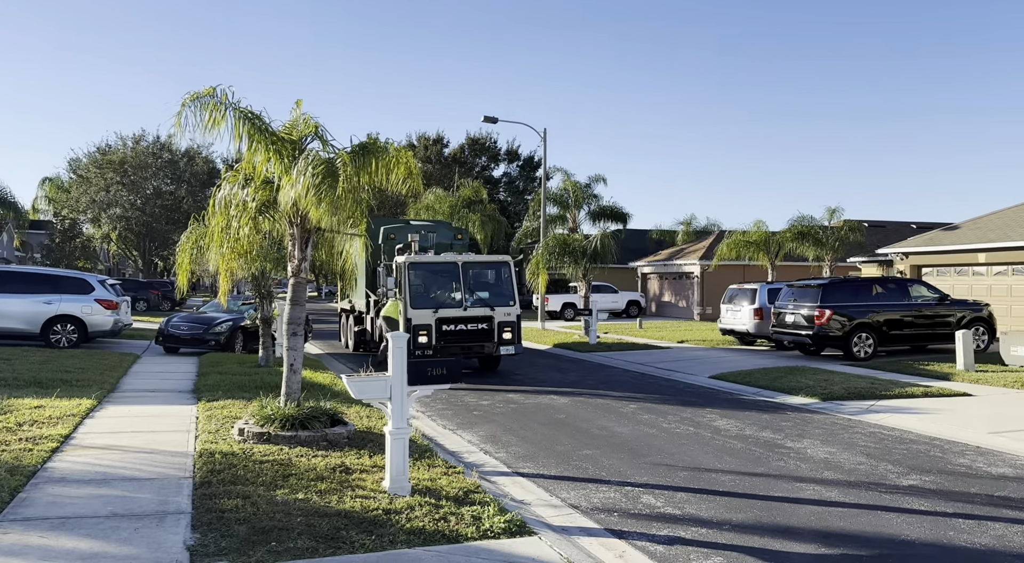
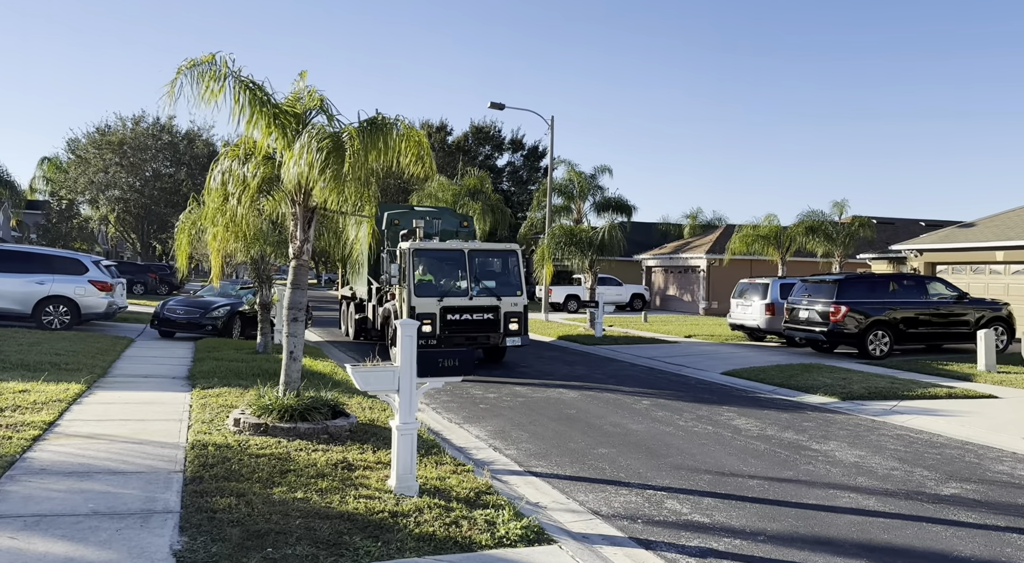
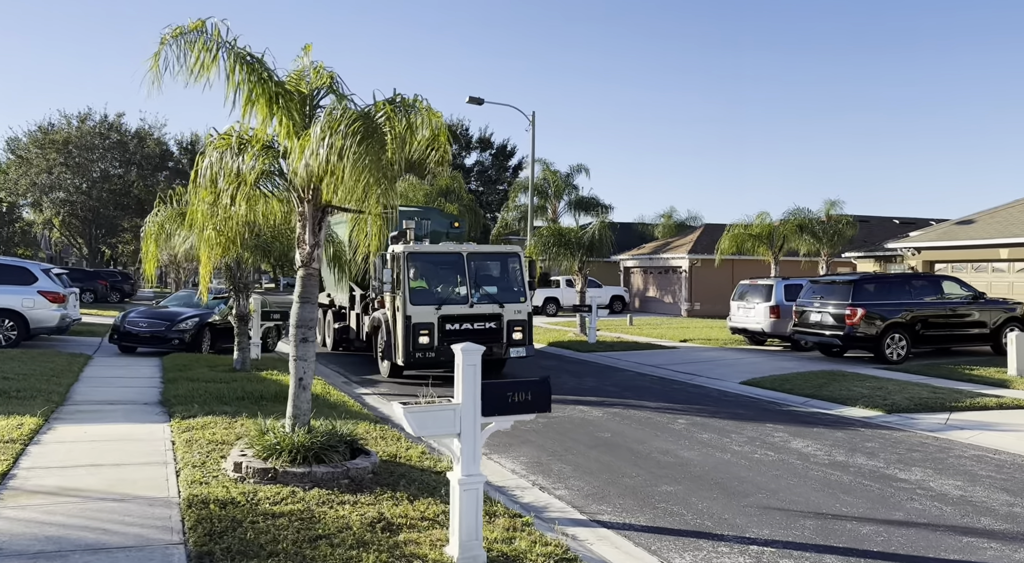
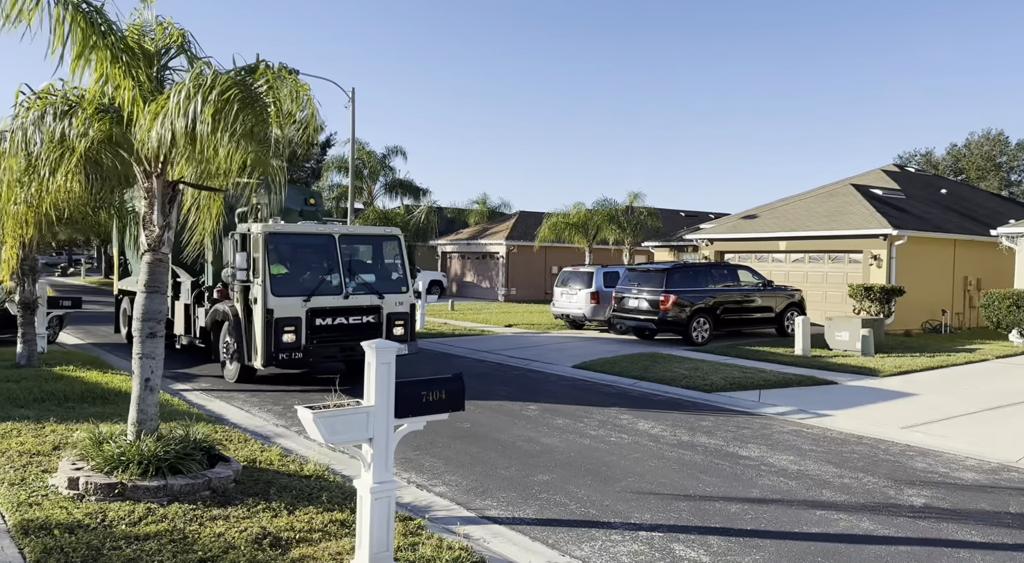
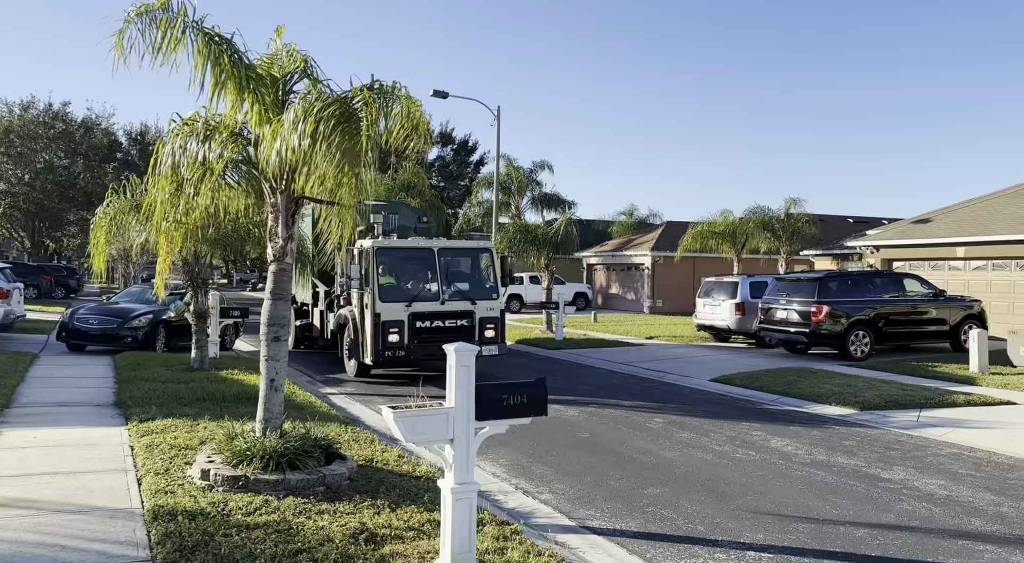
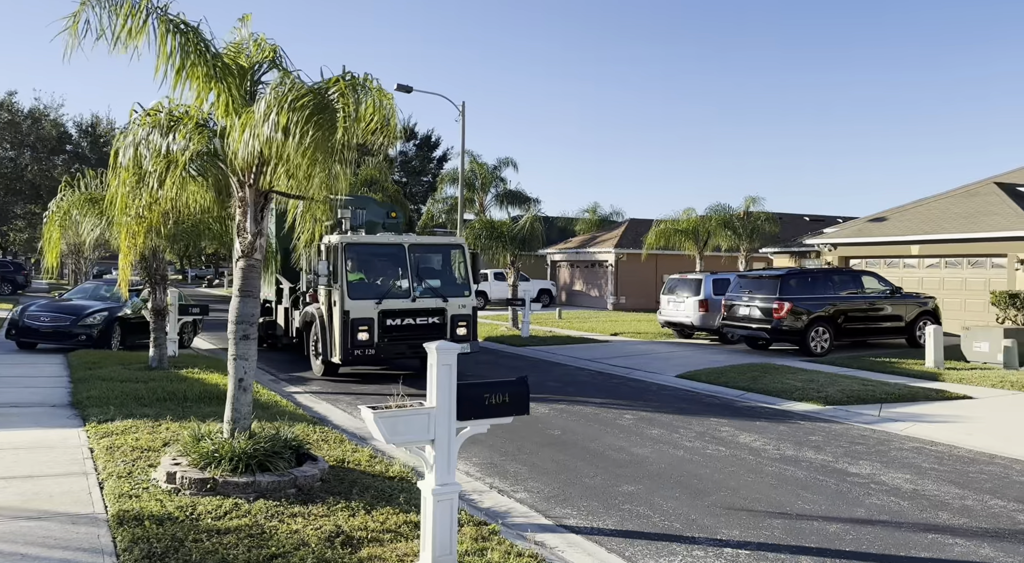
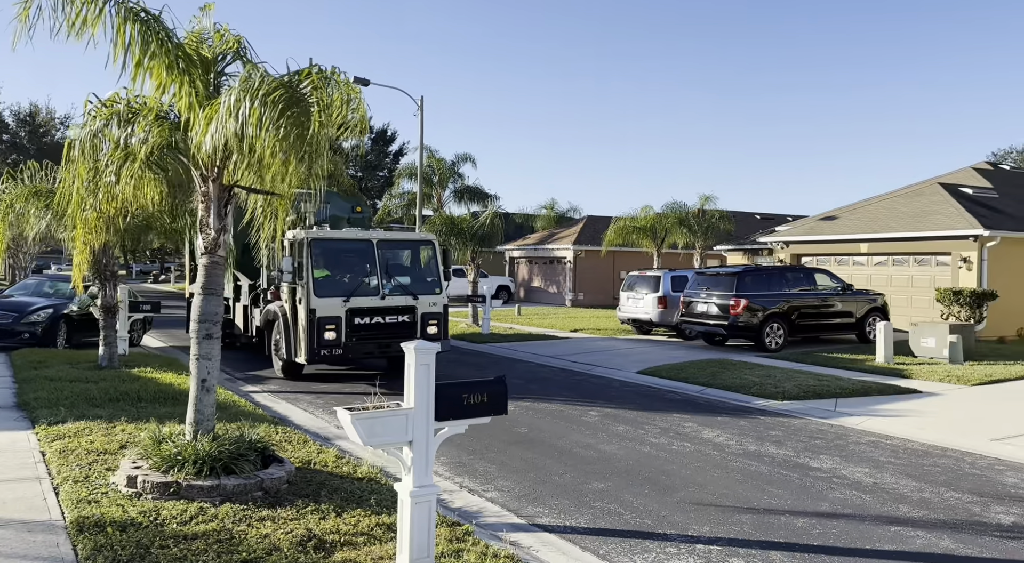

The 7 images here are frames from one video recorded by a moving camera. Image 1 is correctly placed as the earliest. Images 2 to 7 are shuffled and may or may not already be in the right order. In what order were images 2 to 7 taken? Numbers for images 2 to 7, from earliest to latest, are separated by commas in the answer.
2, 3, 5, 6, 7, 4
